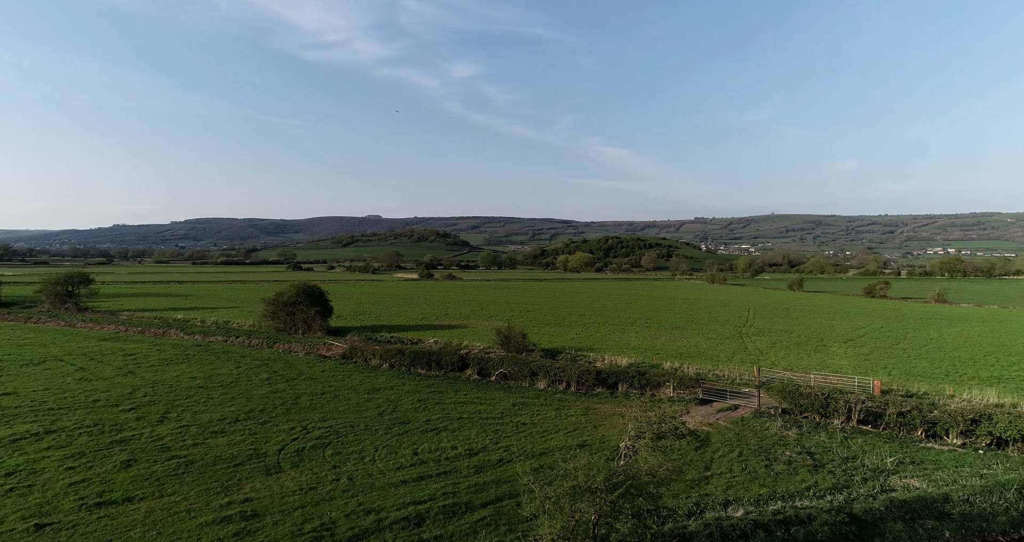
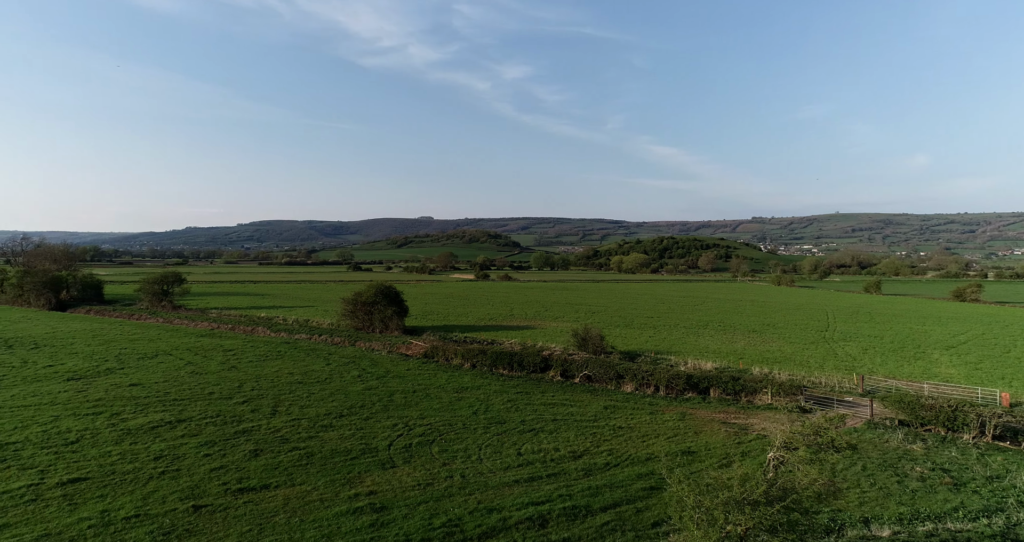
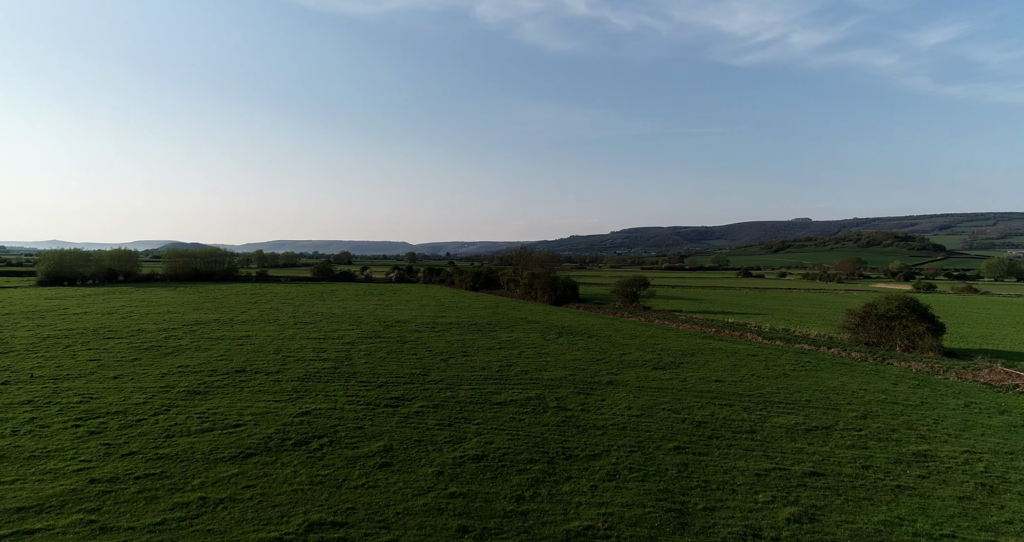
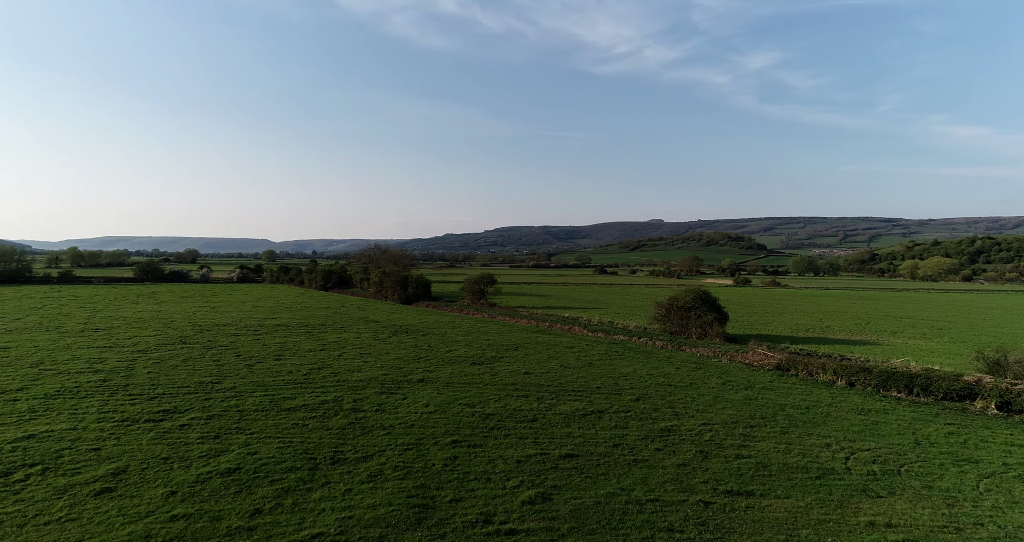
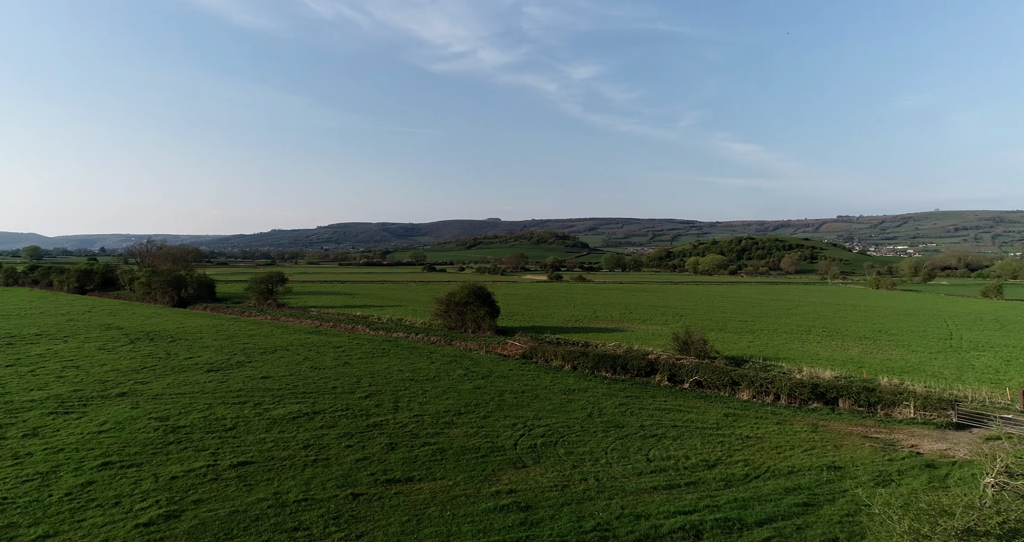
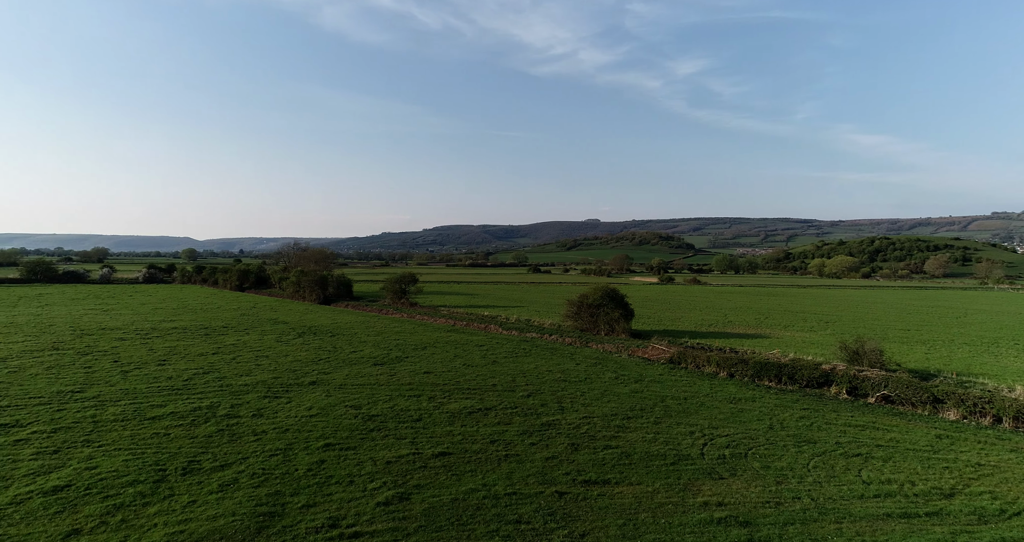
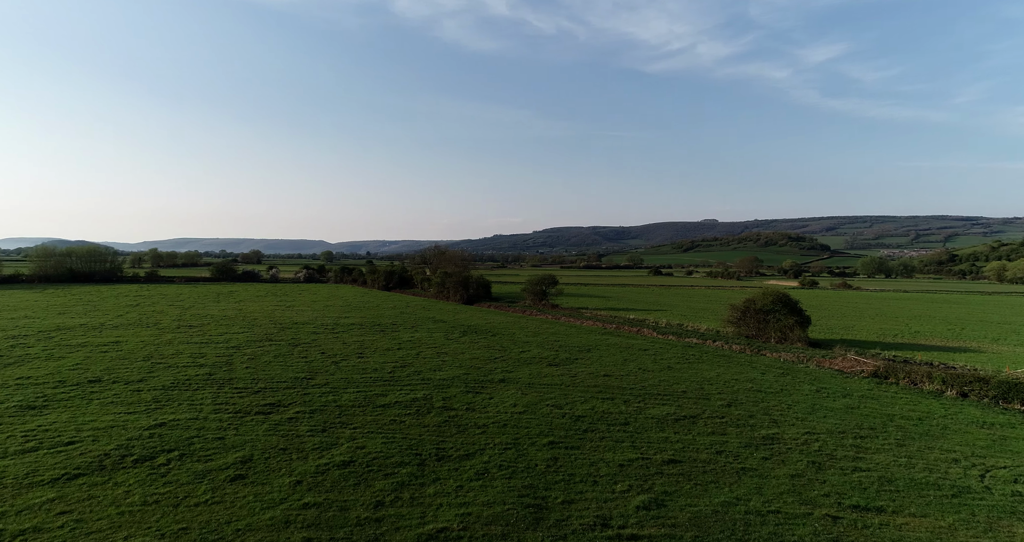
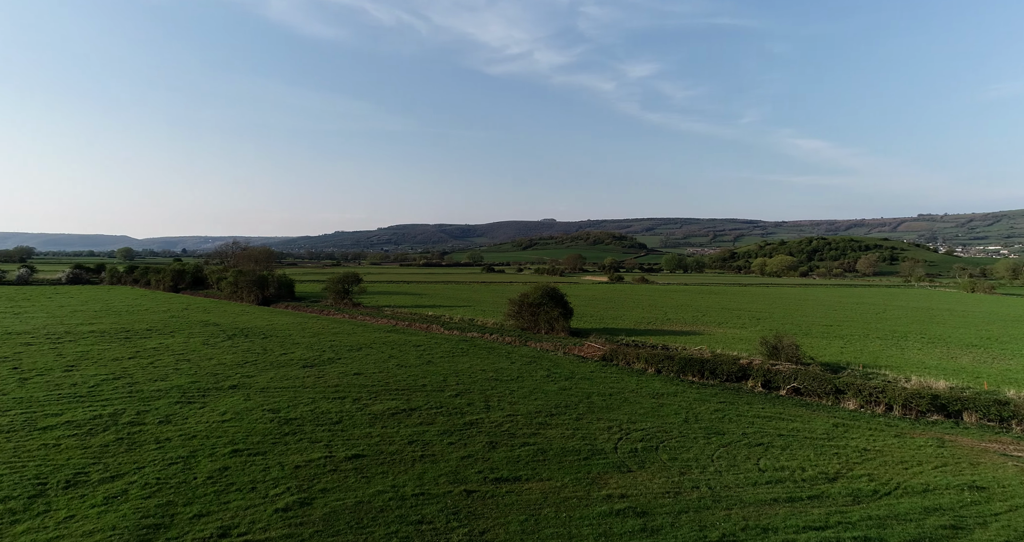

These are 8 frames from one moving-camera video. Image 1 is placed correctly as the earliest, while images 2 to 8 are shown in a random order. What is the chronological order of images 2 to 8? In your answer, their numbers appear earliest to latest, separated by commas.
2, 5, 8, 6, 4, 7, 3
